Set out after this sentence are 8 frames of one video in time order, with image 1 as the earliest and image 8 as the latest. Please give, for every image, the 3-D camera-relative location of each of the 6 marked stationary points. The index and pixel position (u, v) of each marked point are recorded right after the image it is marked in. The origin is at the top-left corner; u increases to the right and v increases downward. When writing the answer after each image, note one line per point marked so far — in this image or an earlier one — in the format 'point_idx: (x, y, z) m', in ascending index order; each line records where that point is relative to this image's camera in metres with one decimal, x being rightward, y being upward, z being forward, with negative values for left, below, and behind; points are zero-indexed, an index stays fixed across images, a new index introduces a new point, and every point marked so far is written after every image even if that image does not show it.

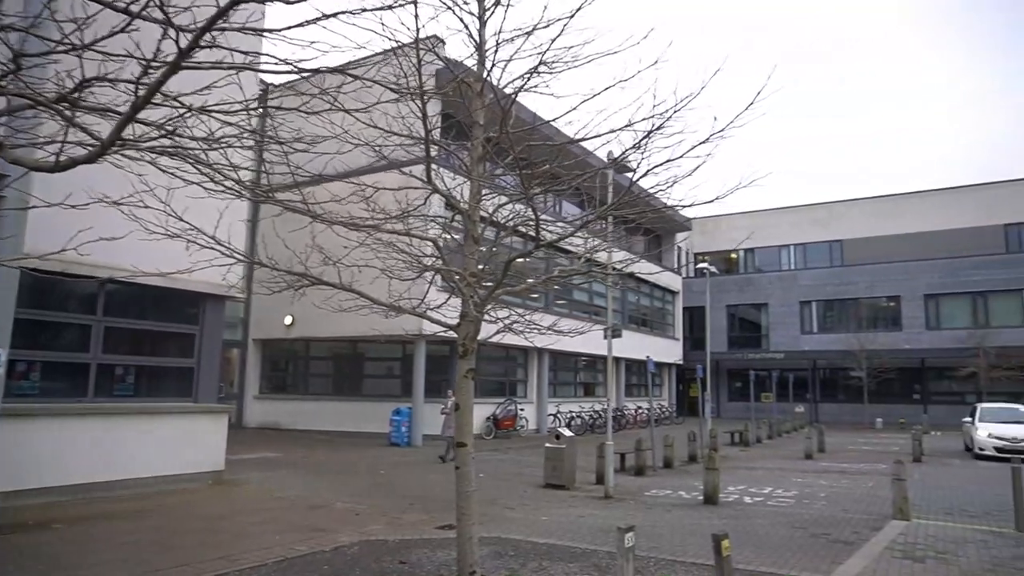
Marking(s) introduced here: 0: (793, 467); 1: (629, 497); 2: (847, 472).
0: (+7.1, -4.5, +18.2) m
1: (+2.1, -3.8, +13.0) m
2: (+7.8, -4.3, +16.8) m
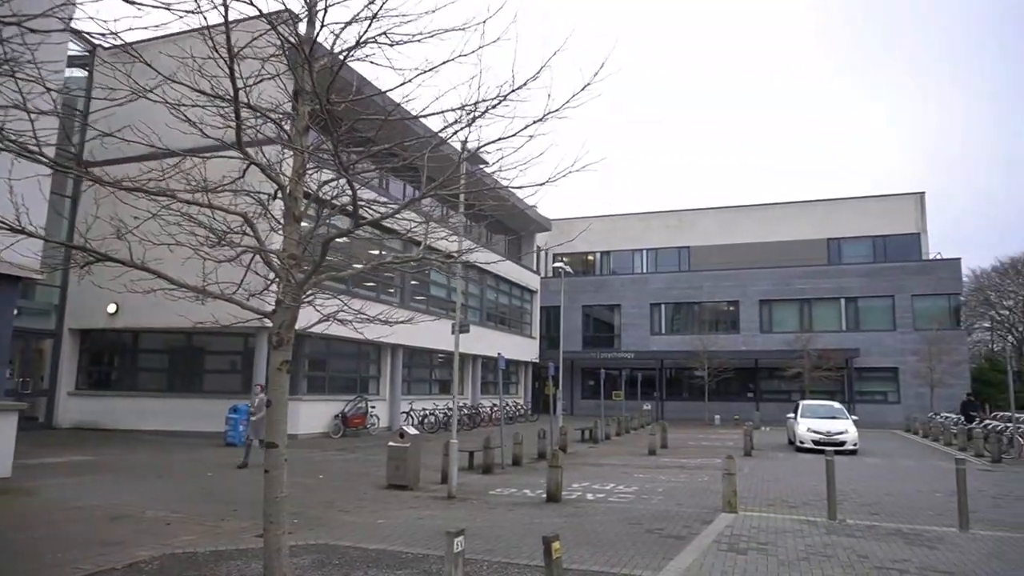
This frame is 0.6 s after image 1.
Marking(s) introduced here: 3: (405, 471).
0: (+3.2, -4.6, +18.7) m
1: (-0.7, -3.7, +12.7) m
2: (+4.2, -4.4, +17.5) m
3: (-2.0, -3.4, +13.4) m
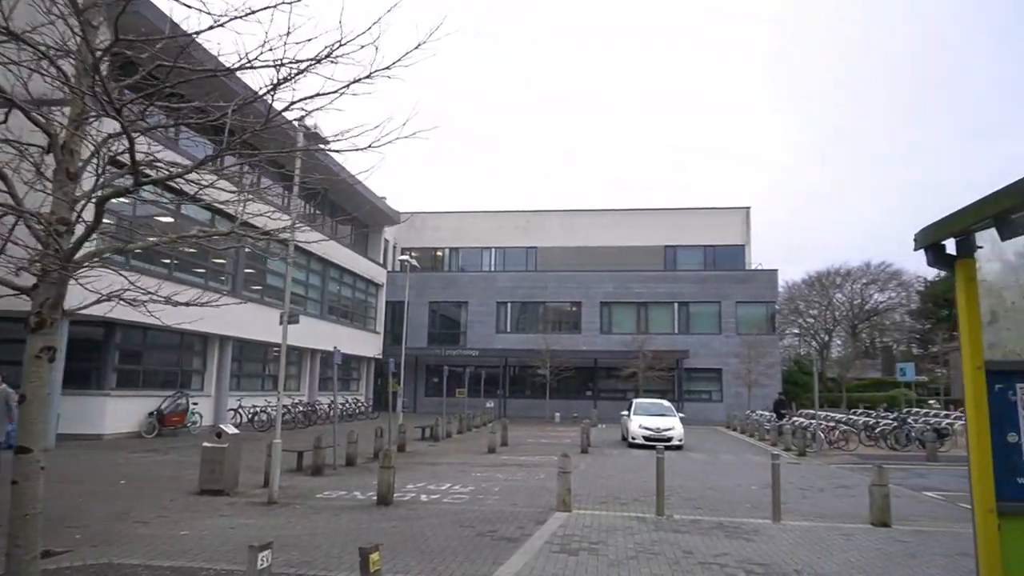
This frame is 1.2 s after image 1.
0: (-0.9, -4.4, +18.4) m
1: (-3.5, -3.5, +11.7) m
2: (+0.2, -4.3, +17.4) m
3: (-4.9, -3.2, +12.2) m
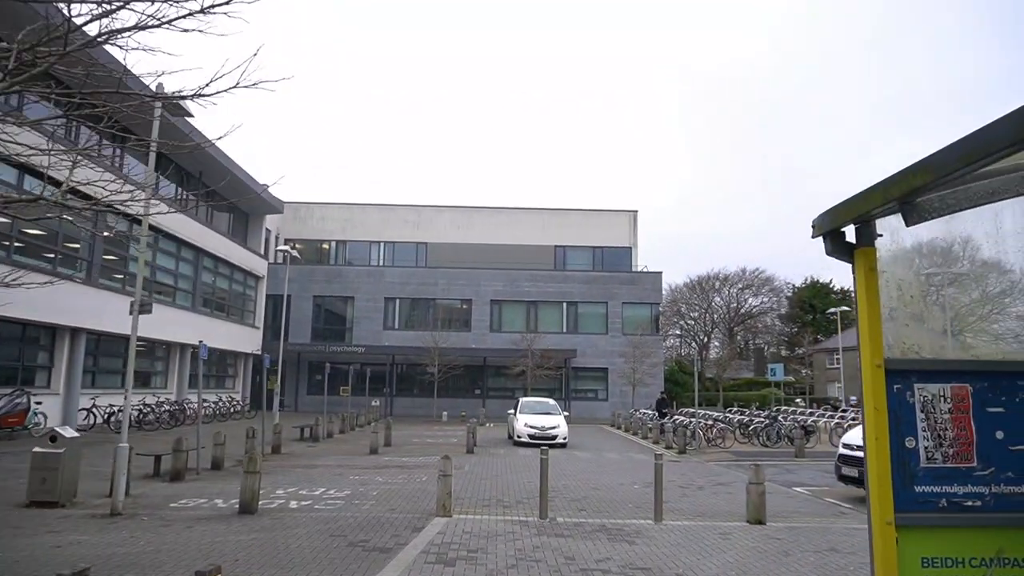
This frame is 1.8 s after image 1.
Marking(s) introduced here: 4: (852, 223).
0: (-3.8, -4.3, +17.5) m
1: (-5.4, -3.3, +10.5) m
2: (-2.5, -4.2, +16.7) m
3: (-6.8, -2.9, +10.7) m
4: (+1.9, +0.3, +3.9) m
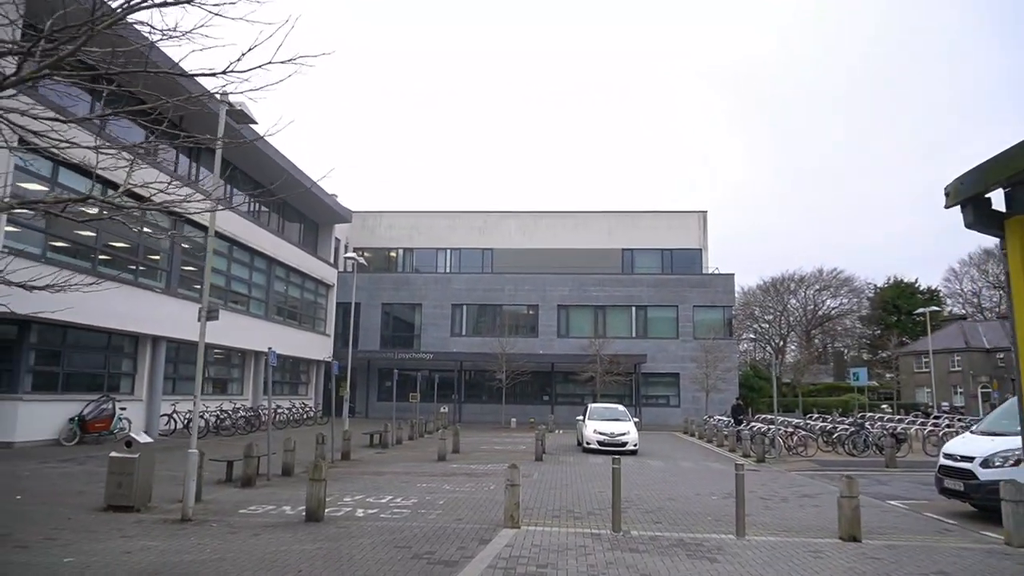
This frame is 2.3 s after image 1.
0: (-2.2, -4.4, +17.3) m
1: (-4.4, -3.4, +10.5) m
2: (-0.9, -4.3, +16.4) m
3: (-5.8, -3.0, +10.9) m
4: (+2.2, +0.4, +3.3) m
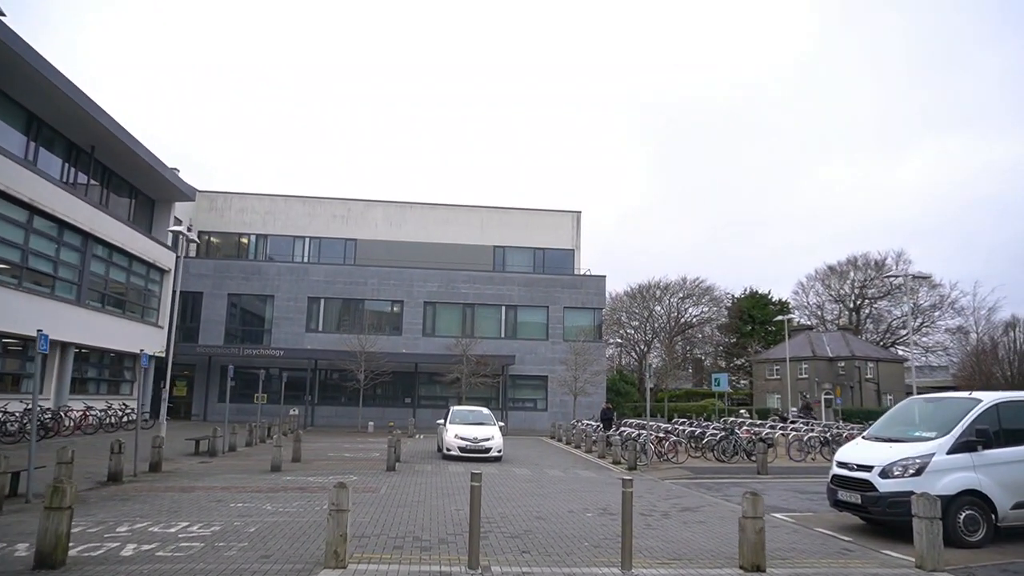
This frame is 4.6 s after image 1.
0: (-5.3, -3.9, +14.3) m
1: (-6.2, -2.8, +7.2) m
2: (-3.9, -3.8, +13.6) m
3: (-7.7, -2.4, +7.3) m
4: (+1.6, +0.8, +1.3) m
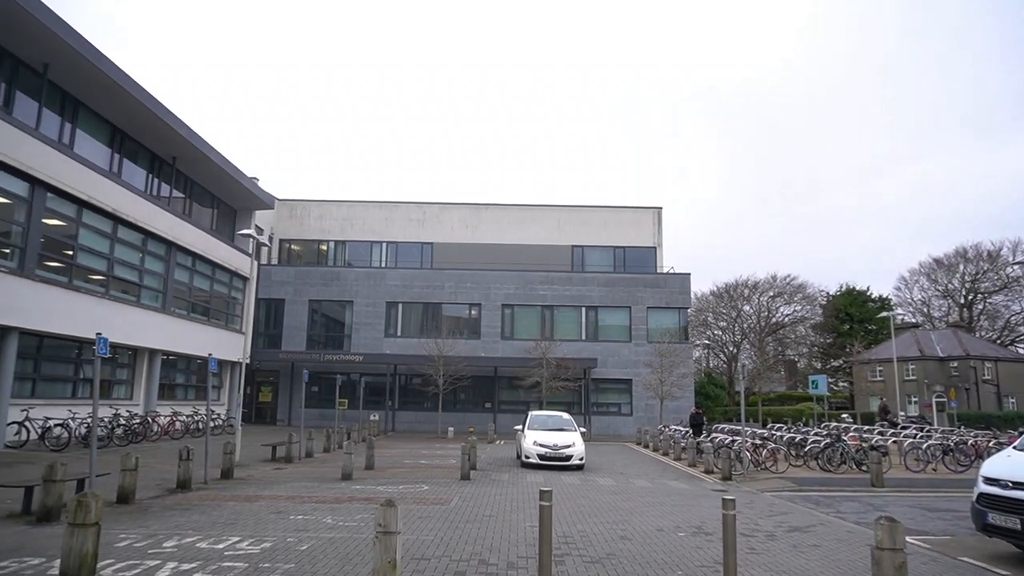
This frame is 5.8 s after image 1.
0: (-3.8, -3.9, +13.6) m
1: (-5.5, -2.8, +6.7) m
2: (-2.5, -3.8, +12.8) m
3: (-7.0, -2.4, +6.9) m
4: (+1.5, +1.0, 0.0) m
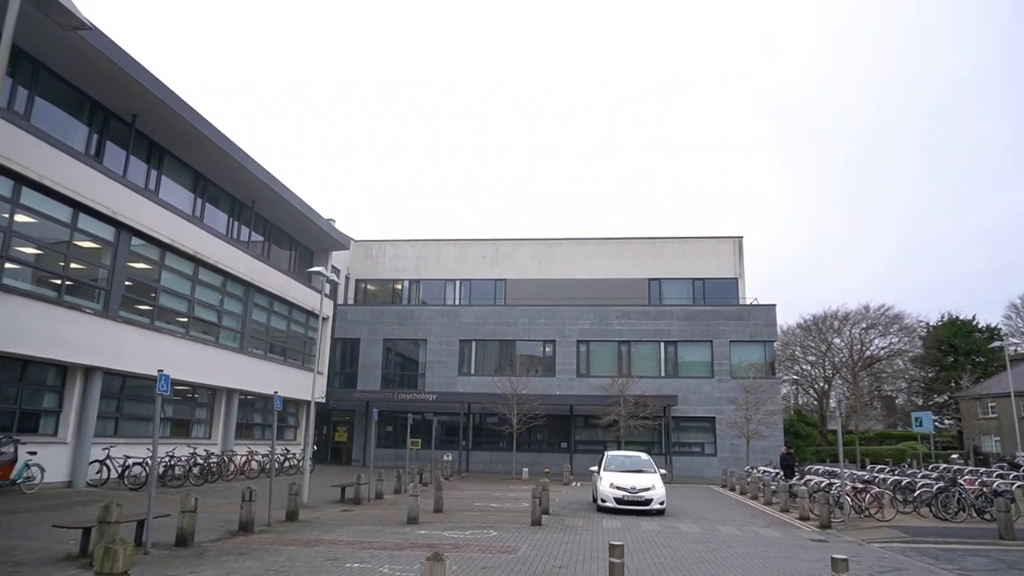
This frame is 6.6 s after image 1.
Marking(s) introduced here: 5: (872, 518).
0: (-2.5, -4.5, +12.9) m
1: (-5.0, -3.0, +6.3) m
2: (-1.3, -4.3, +12.0) m
3: (-6.4, -2.7, +6.7) m
4: (+1.2, +1.2, -0.9) m
5: (+9.0, -5.8, +18.0) m
